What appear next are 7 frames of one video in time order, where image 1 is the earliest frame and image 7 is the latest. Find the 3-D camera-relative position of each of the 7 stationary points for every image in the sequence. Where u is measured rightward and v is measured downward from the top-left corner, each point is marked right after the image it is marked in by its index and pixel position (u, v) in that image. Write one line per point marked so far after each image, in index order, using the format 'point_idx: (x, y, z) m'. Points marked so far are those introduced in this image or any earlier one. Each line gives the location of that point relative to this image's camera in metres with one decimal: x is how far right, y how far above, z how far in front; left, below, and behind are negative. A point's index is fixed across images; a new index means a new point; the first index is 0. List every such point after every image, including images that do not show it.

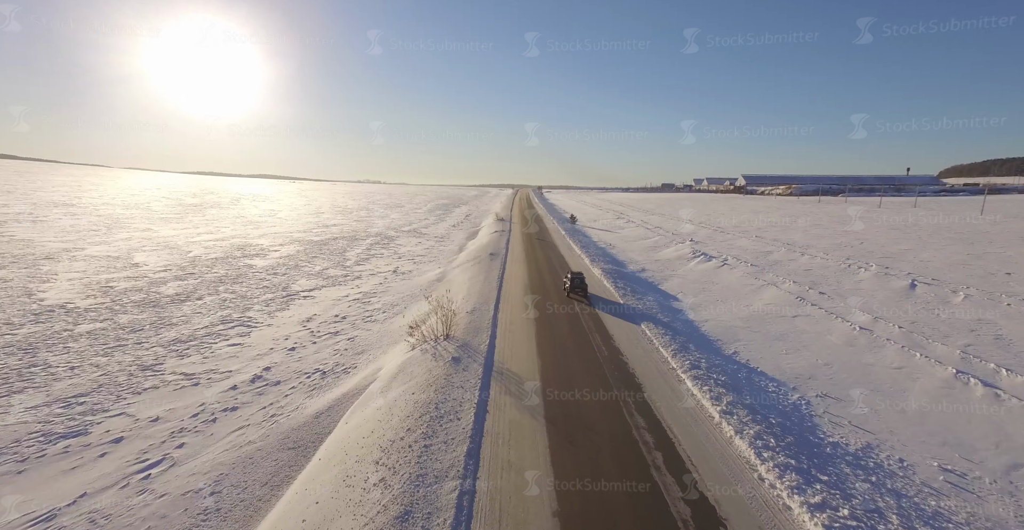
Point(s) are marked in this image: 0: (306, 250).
0: (-8.8, +0.6, +19.3) m
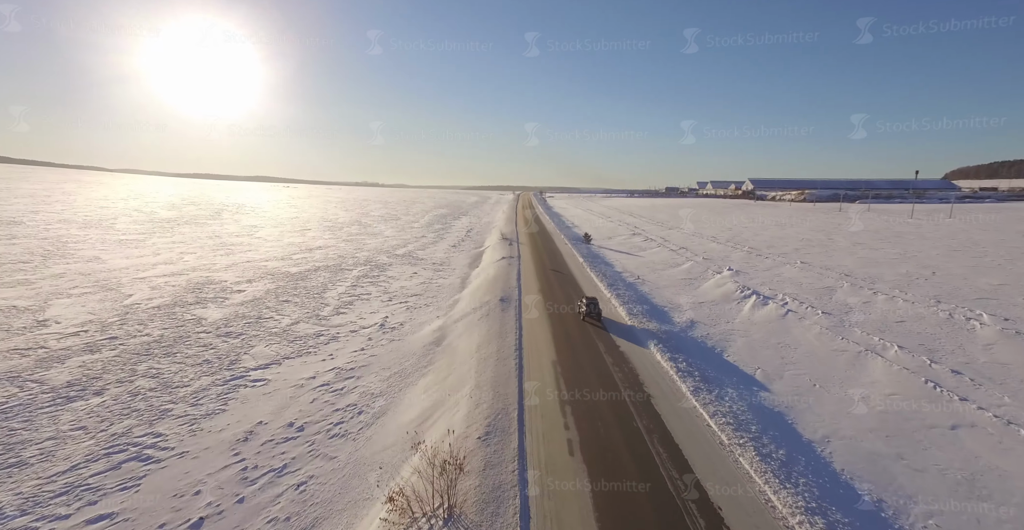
0: (-8.3, -0.9, +16.0) m
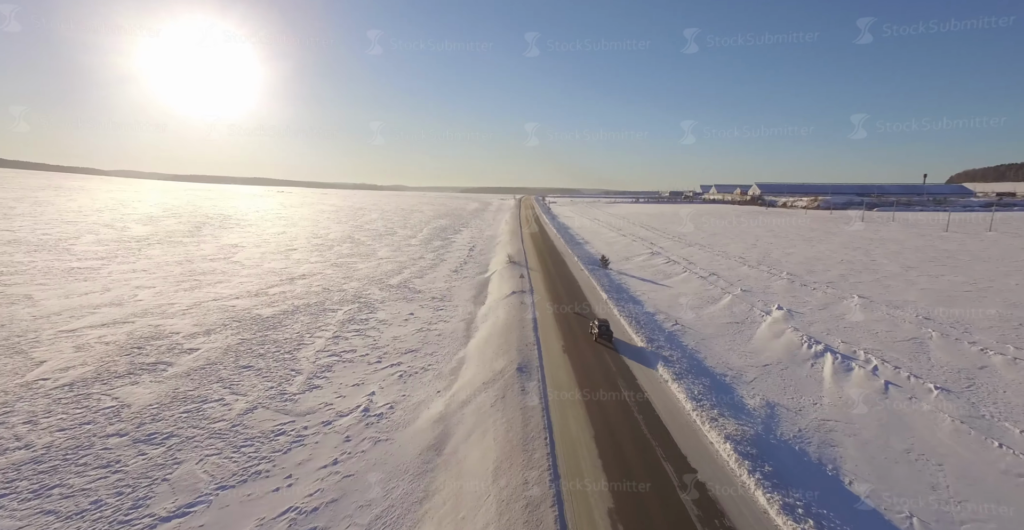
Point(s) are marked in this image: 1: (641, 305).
0: (-7.8, -2.3, +12.9) m
1: (+5.1, -1.6, +17.9) m
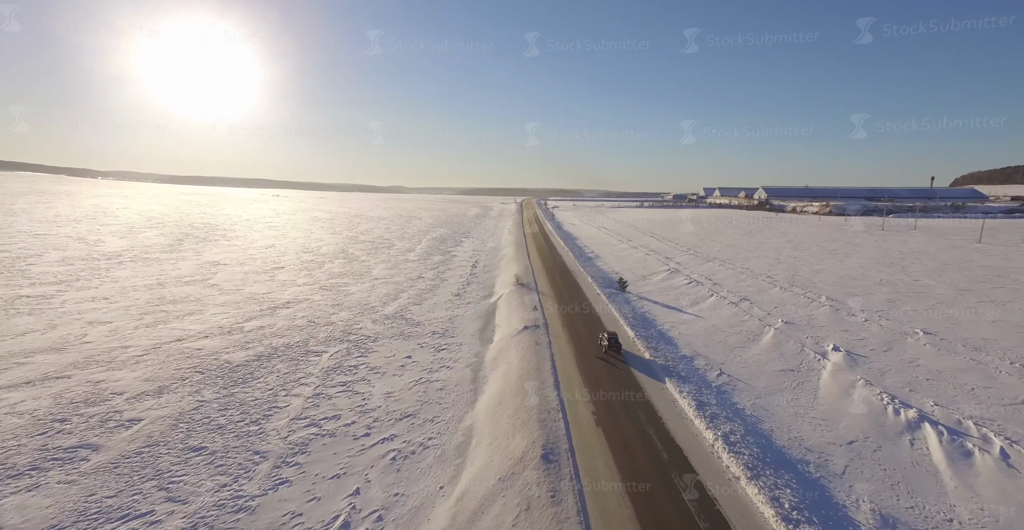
0: (-7.4, -3.5, +10.4) m
1: (+5.5, -2.7, +15.4) m
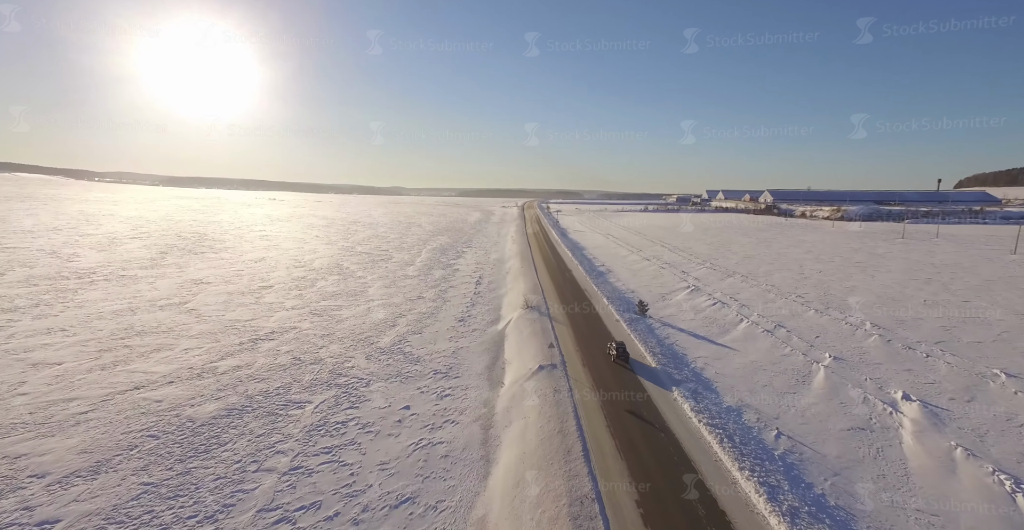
0: (-6.9, -4.4, +8.2) m
1: (+6.0, -3.7, +13.2) m
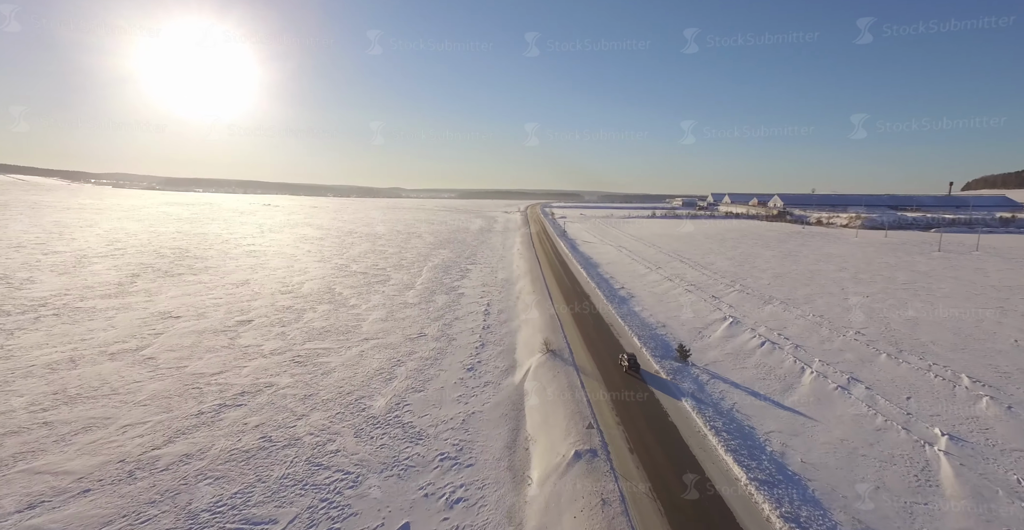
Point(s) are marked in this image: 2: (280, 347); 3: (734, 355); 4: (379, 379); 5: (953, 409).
0: (-6.2, -5.9, +4.9) m
1: (+6.7, -5.2, +9.9) m
2: (-9.8, -3.2, +19.2) m
3: (+9.4, -3.8, +19.2) m
4: (-4.9, -4.0, +16.6) m
5: (+12.9, -4.6, +13.3) m
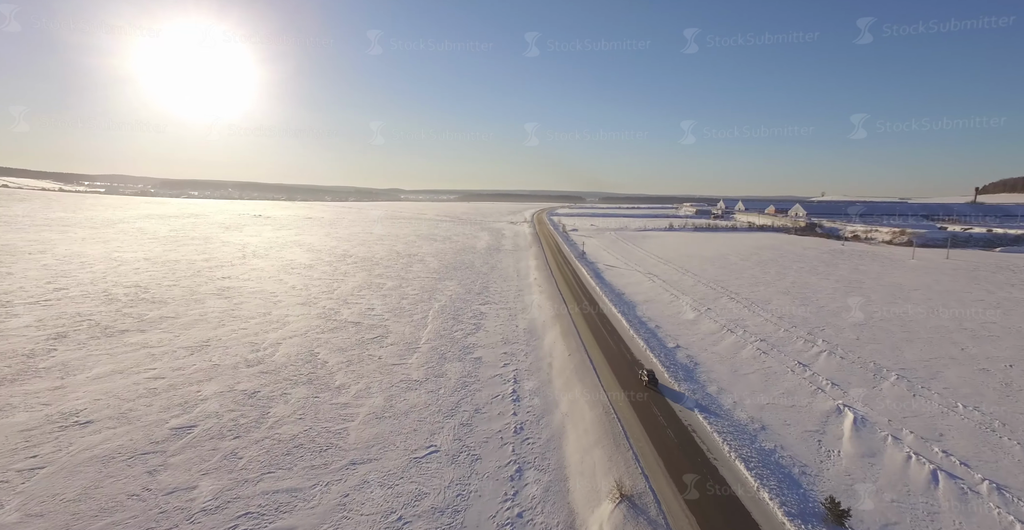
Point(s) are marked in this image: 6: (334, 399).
0: (-4.6, -8.8, -1.5) m
1: (+8.3, -8.0, +3.5) m
2: (-8.2, -6.1, +12.7) m
3: (+11.0, -6.6, +12.7) m
4: (-3.2, -6.8, +10.1) m
5: (+14.5, -7.5, +6.8) m
6: (-7.2, -5.0, +18.2) m
